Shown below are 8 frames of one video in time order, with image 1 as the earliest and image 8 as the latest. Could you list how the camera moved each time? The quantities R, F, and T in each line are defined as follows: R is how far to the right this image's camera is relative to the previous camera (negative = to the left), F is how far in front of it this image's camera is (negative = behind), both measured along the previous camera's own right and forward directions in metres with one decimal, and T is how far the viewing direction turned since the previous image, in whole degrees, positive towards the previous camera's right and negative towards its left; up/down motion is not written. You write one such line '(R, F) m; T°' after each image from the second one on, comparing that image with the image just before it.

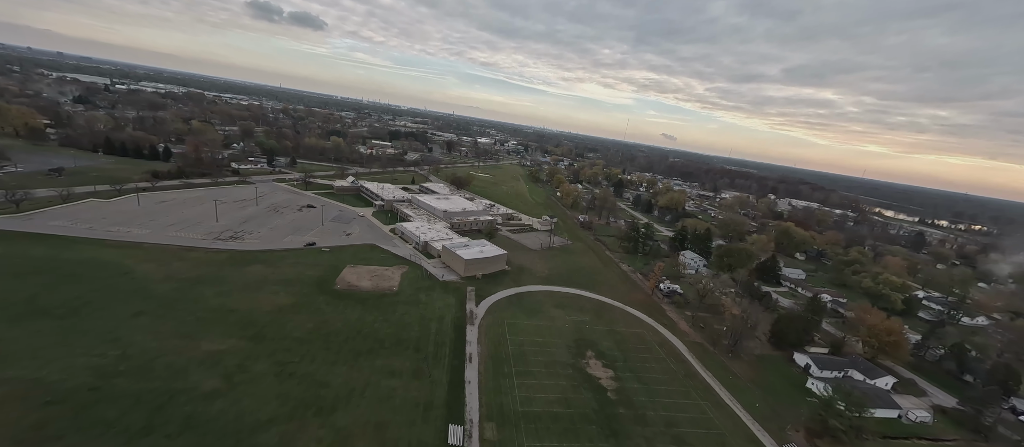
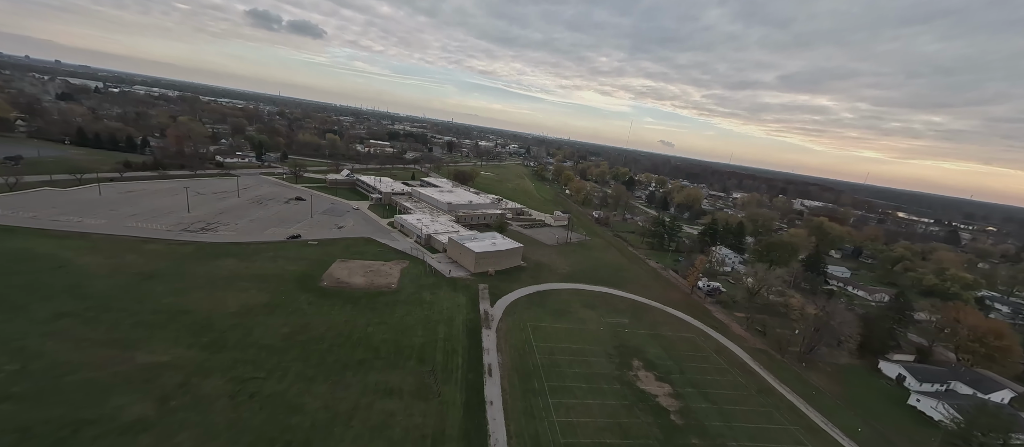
(-2.1, +6.3) m; 0°
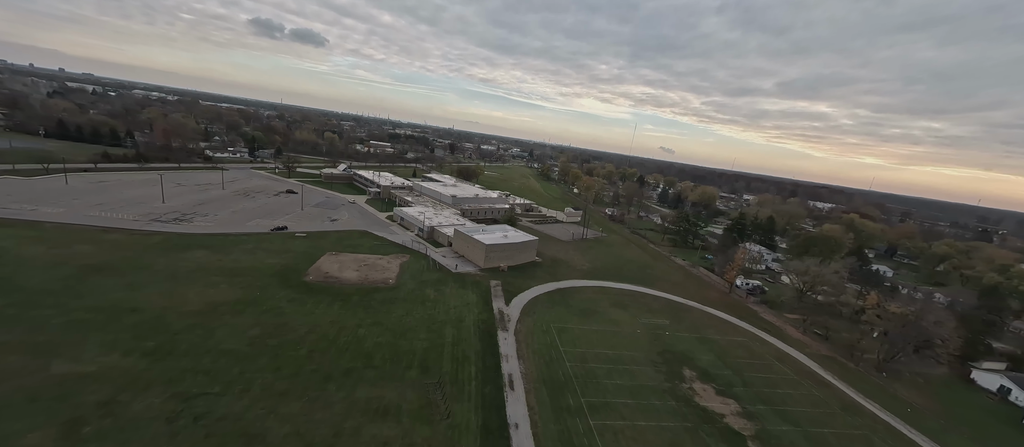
(-1.4, +4.6) m; 0°
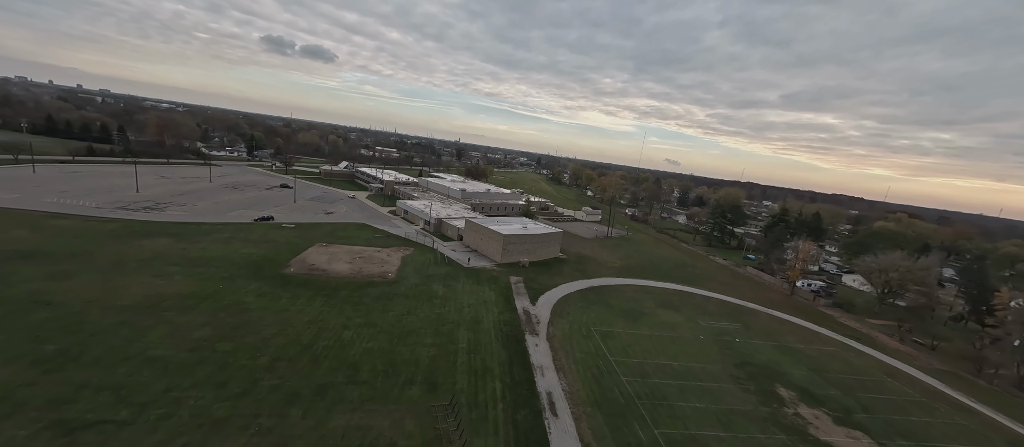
(-1.4, +5.0) m; -1°
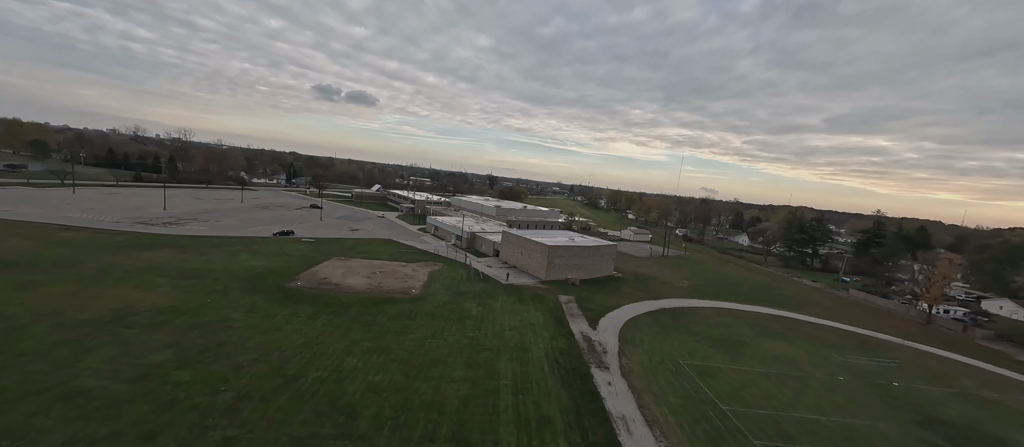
(-1.0, +4.3) m; -5°
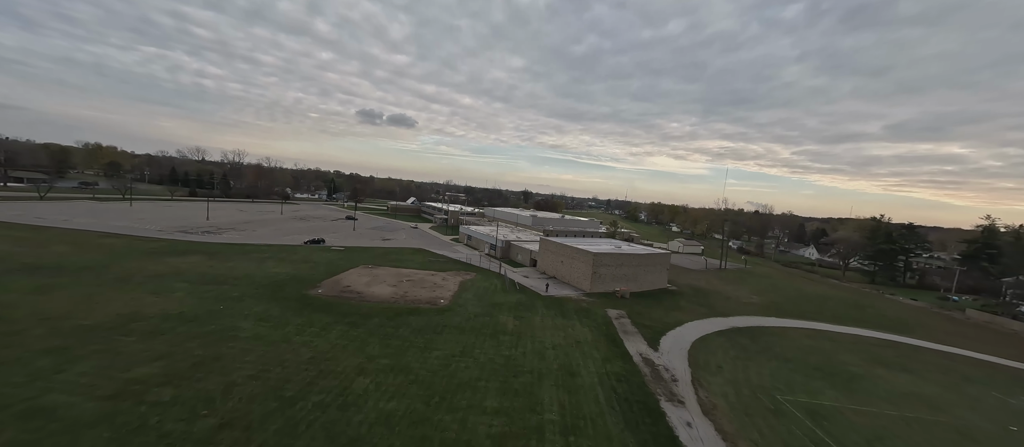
(-0.3, +2.3) m; -6°
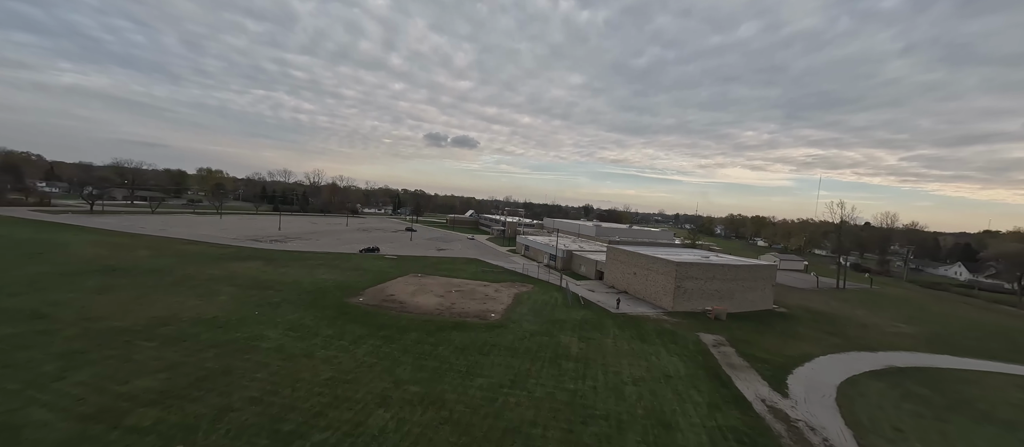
(-0.1, +2.6) m; -10°
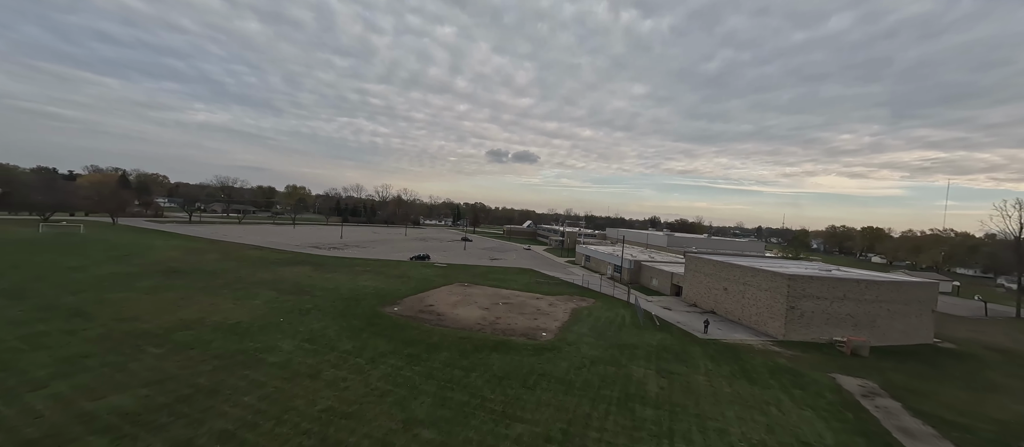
(+0.2, +2.4) m; -10°
